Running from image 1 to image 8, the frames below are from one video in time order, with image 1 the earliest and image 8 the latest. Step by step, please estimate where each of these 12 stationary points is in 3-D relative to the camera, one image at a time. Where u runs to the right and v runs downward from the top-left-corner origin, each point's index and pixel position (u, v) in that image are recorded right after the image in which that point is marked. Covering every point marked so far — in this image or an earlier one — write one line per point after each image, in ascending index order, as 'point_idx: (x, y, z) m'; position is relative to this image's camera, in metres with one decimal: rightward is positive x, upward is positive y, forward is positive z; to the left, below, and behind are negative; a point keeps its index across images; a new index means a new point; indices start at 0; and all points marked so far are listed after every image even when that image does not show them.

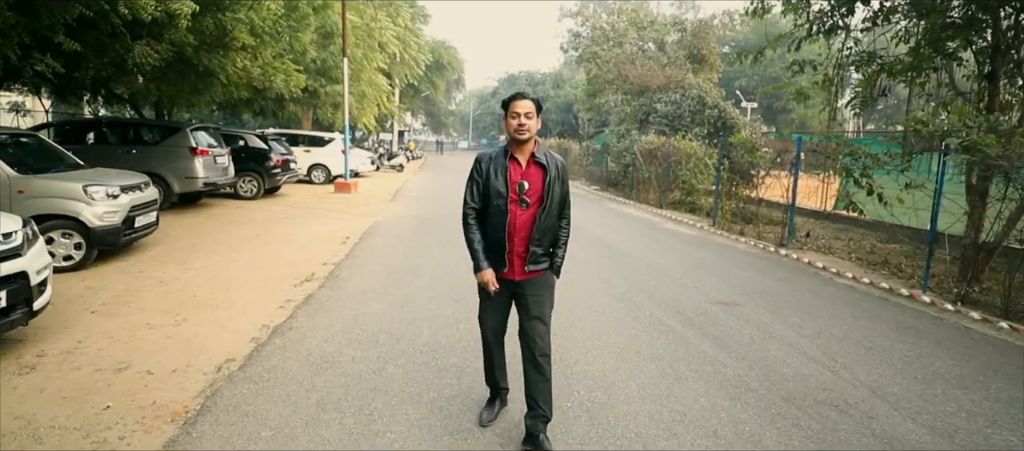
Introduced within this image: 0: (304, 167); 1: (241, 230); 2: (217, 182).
0: (-5.8, +1.7, +19.8) m
1: (-3.8, -0.1, +10.0) m
2: (-5.0, +0.7, +12.2) m
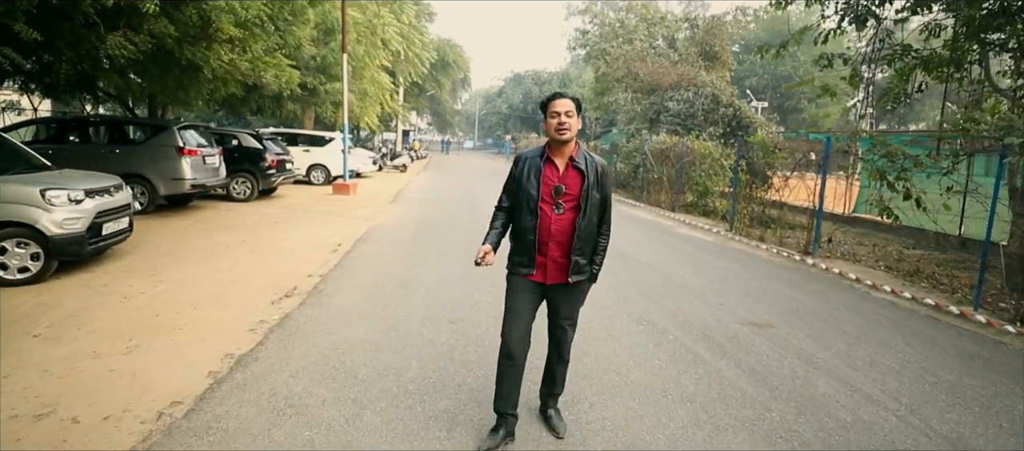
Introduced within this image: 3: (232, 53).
0: (-5.7, +1.6, +19.2) m
1: (-3.7, -0.1, +9.4) m
2: (-5.0, +0.7, +11.5) m
3: (-3.7, +2.3, +9.4) m
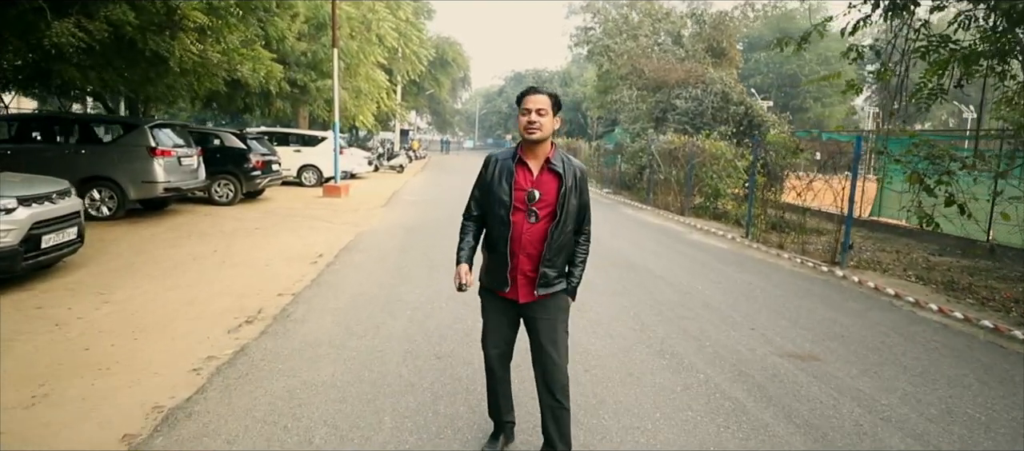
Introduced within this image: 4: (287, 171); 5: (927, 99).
0: (-5.7, +1.5, +18.3) m
1: (-3.8, -0.2, +8.5) m
2: (-5.0, +0.6, +10.7) m
3: (-3.7, +2.2, +8.6) m
4: (-5.8, +1.4, +18.3) m
5: (+5.4, +1.7, +9.2) m
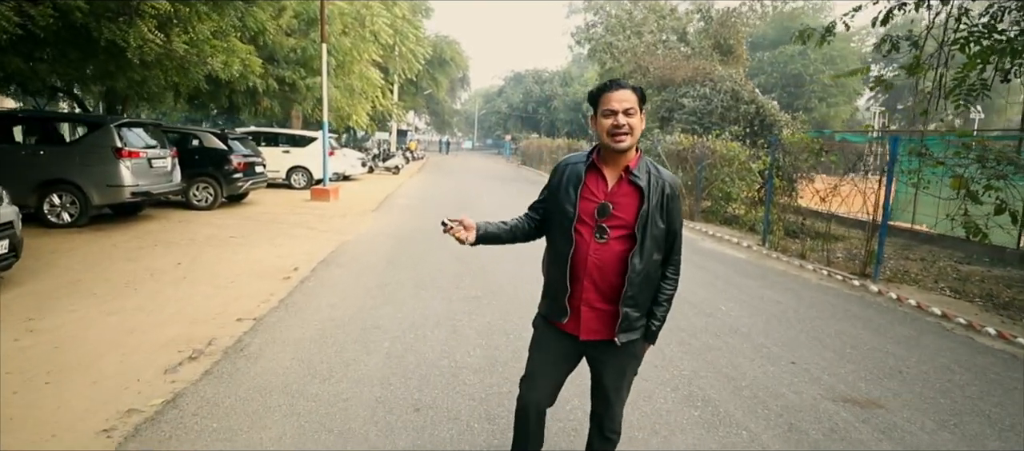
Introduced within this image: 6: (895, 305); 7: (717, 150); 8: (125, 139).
0: (-5.7, +1.4, +17.4) m
1: (-3.8, -0.3, +7.6) m
2: (-5.0, +0.5, +9.8) m
3: (-3.7, +2.1, +7.7) m
4: (-5.8, +1.3, +17.4) m
5: (+5.4, +1.5, +8.4) m
6: (+3.8, -0.8, +7.1) m
7: (+4.1, +1.5, +14.1) m
8: (-5.2, +1.2, +9.4) m
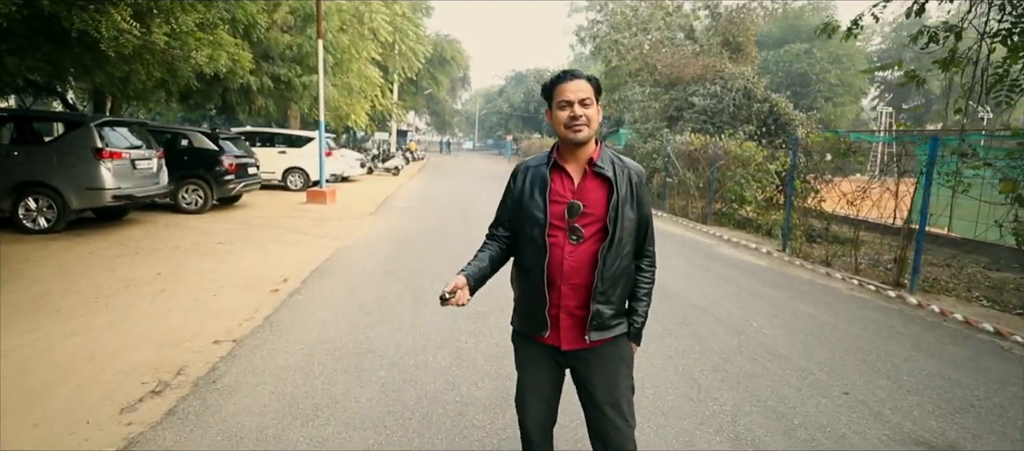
0: (-5.6, +1.3, +16.9) m
1: (-3.7, -0.4, +7.0) m
2: (-4.9, +0.4, +9.2) m
3: (-3.6, +2.0, +7.1) m
4: (-5.7, +1.2, +16.8) m
5: (+5.5, +1.5, +7.8) m
6: (+3.9, -0.9, +6.5) m
7: (+4.2, +1.4, +13.5) m
8: (-5.1, +1.1, +8.8) m
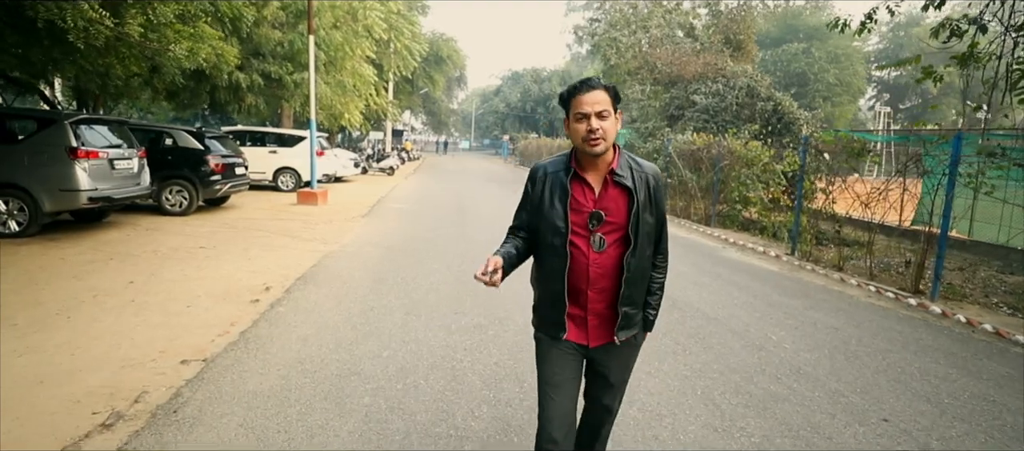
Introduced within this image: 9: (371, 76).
0: (-5.7, +1.3, +16.4) m
1: (-3.7, -0.4, +6.6) m
2: (-4.9, +0.4, +8.8) m
3: (-3.6, +2.0, +6.6) m
4: (-5.8, +1.2, +16.3) m
5: (+5.5, +1.4, +7.3) m
6: (+3.9, -0.9, +6.1) m
7: (+4.1, +1.4, +13.0) m
8: (-5.1, +1.0, +8.4) m
9: (-3.8, +4.0, +19.0) m
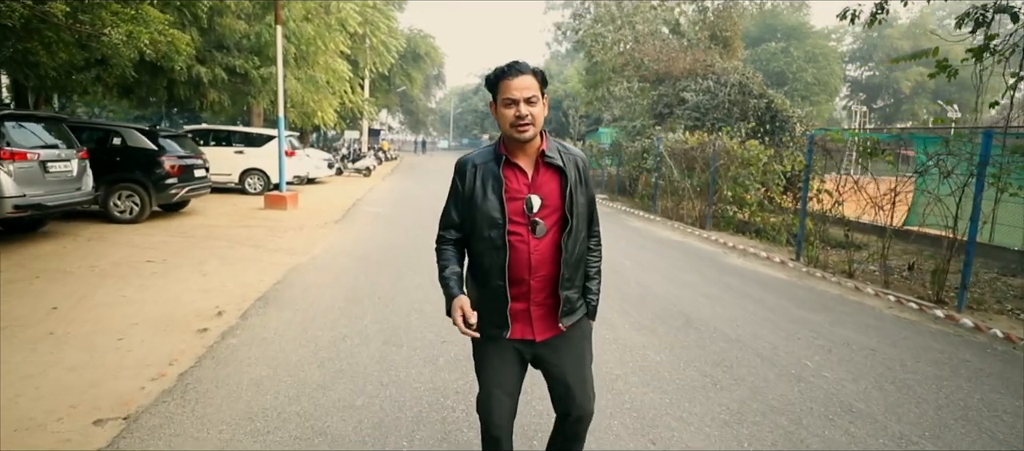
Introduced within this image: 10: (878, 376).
0: (-6.0, +1.2, +15.4) m
1: (-3.8, -0.5, +5.7) m
2: (-5.0, +0.2, +7.8) m
3: (-3.7, +1.9, +5.8) m
4: (-6.2, +1.1, +15.4) m
5: (+5.4, +1.4, +6.7) m
6: (+3.9, -1.0, +5.4) m
7: (+3.9, +1.3, +12.4) m
8: (-5.2, +0.9, +7.4) m
9: (-4.3, +3.9, +18.0) m
10: (+2.3, -0.9, +4.4) m
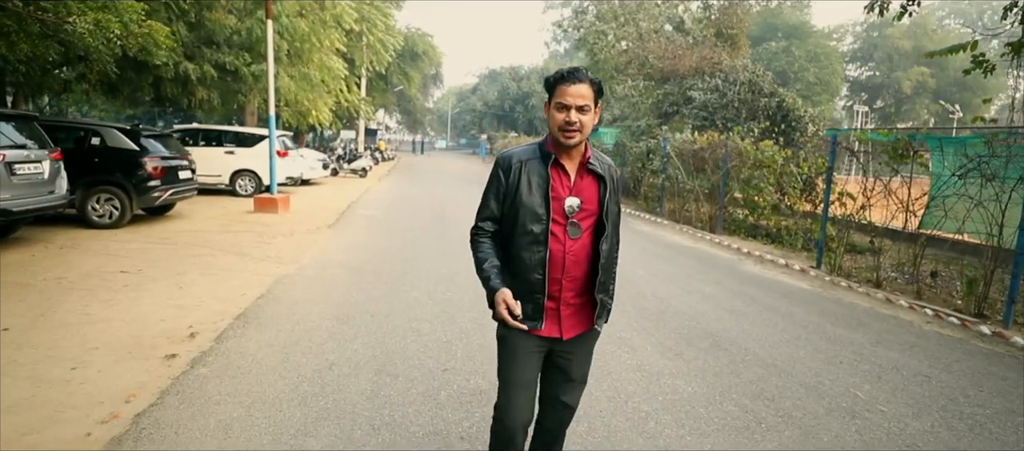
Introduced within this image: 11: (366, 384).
0: (-6.0, +1.1, +14.8) m
1: (-3.7, -0.6, +5.1) m
2: (-5.0, +0.2, +7.3) m
3: (-3.6, +1.8, +5.2) m
4: (-6.1, +1.0, +14.8) m
5: (+5.4, +1.3, +6.2) m
6: (+3.9, -1.0, +4.9) m
7: (+3.9, +1.3, +11.8) m
8: (-5.2, +0.9, +6.9) m
9: (-4.2, +3.9, +17.5) m
10: (+2.4, -1.0, +3.9) m
11: (-0.8, -0.8, +3.7) m
